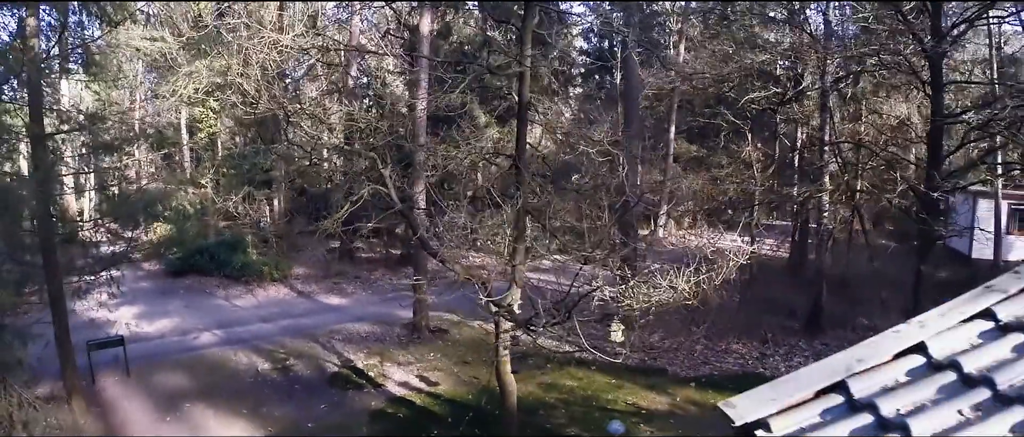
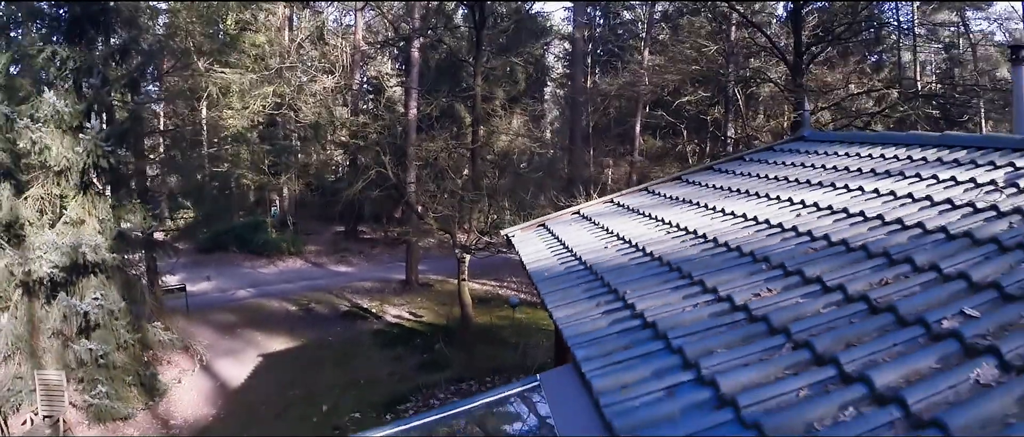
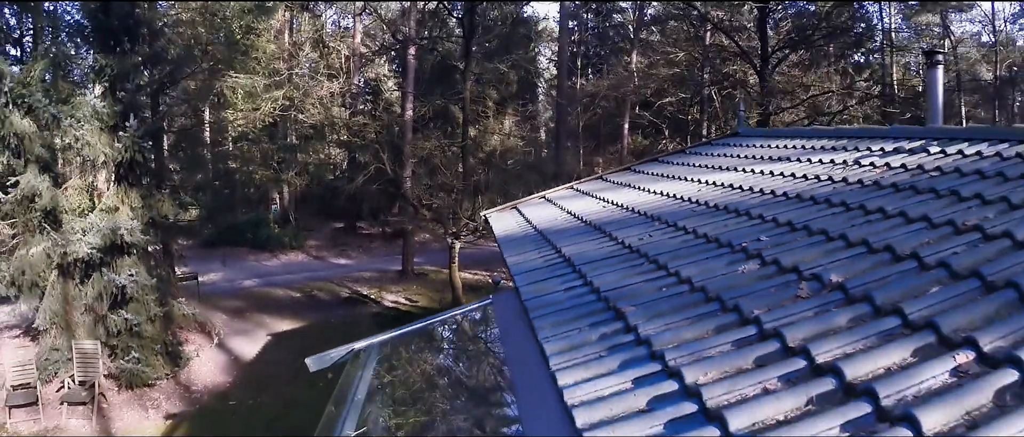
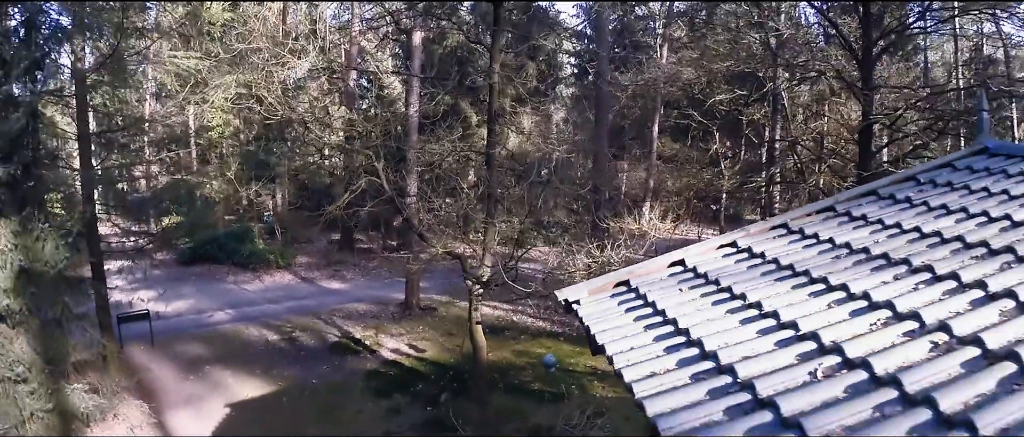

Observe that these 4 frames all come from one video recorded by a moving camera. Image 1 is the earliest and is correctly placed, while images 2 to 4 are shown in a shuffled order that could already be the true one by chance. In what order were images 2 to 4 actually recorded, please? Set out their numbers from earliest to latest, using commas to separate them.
4, 2, 3
